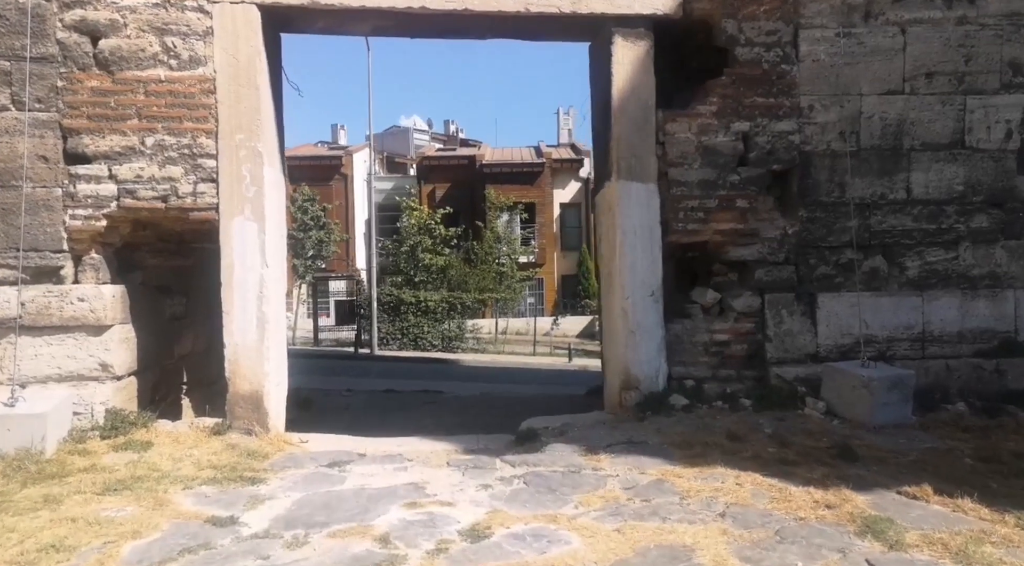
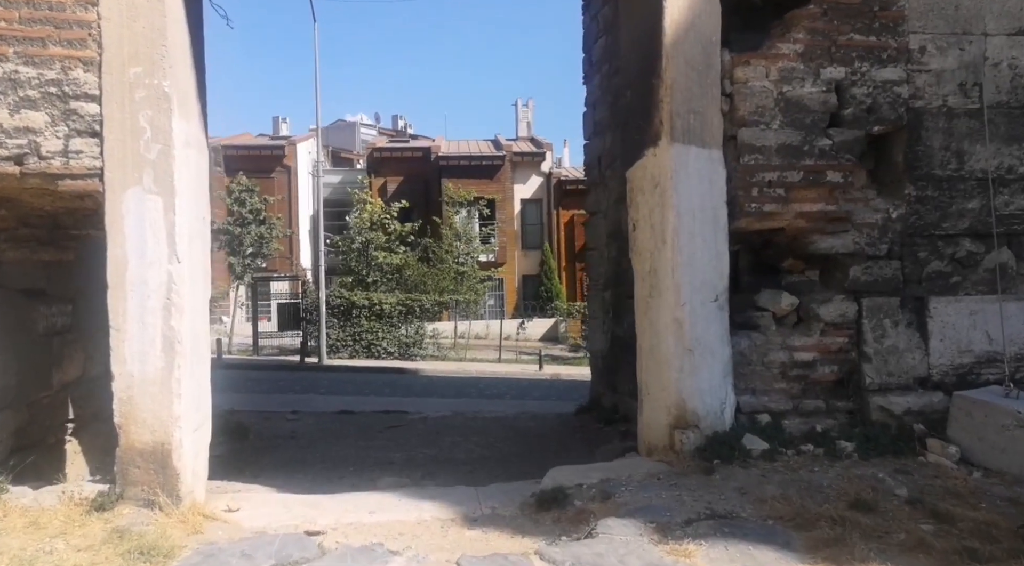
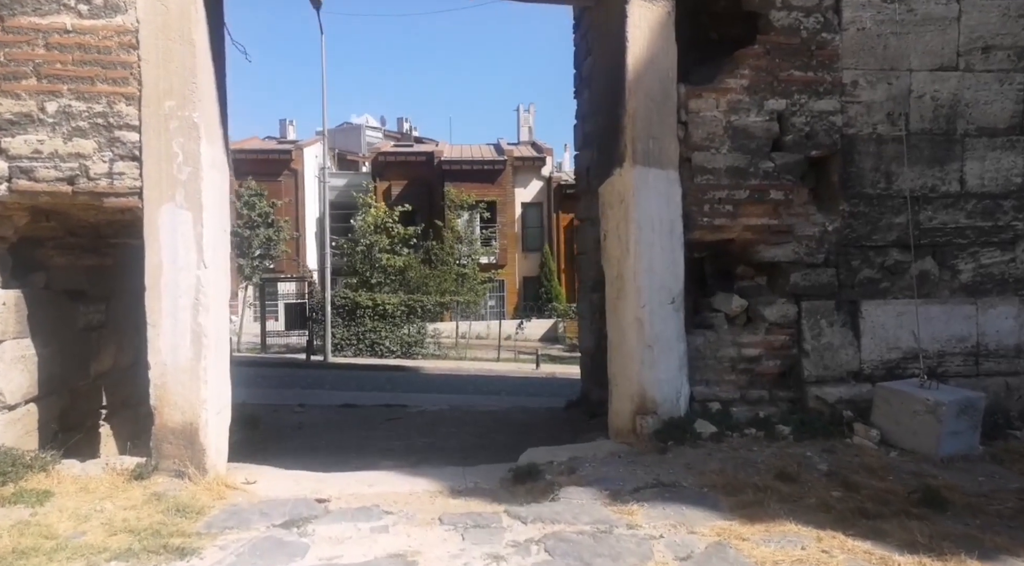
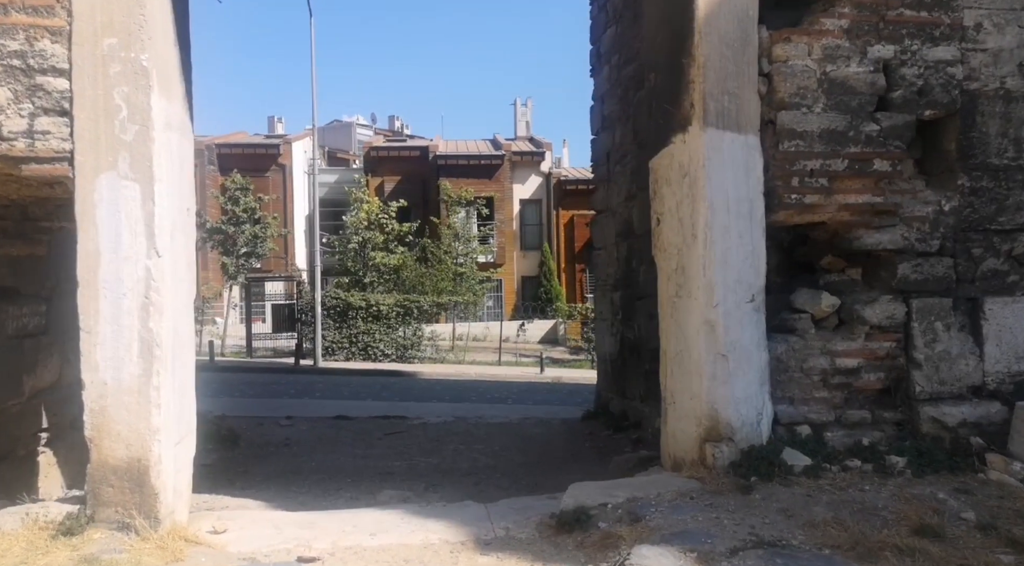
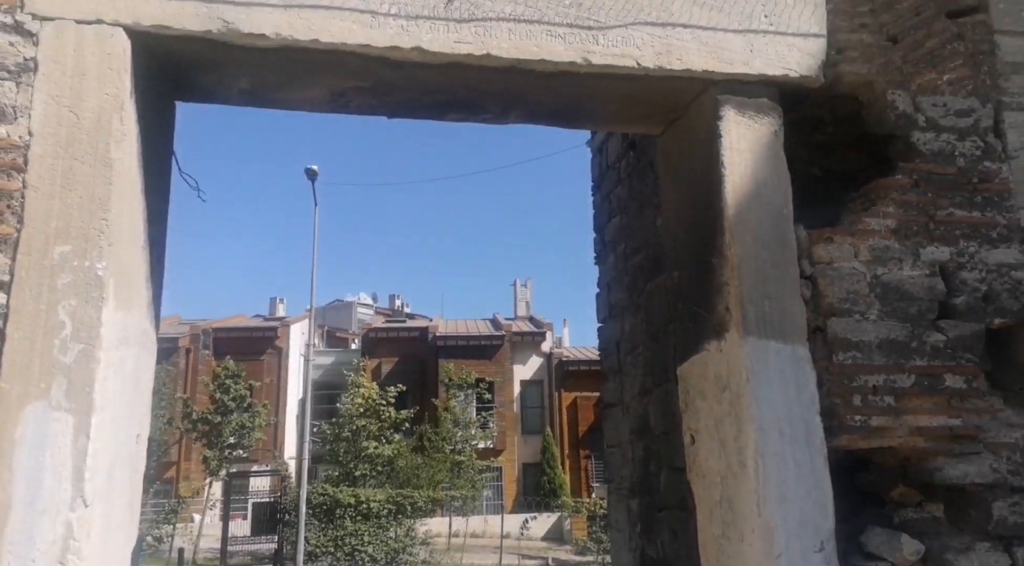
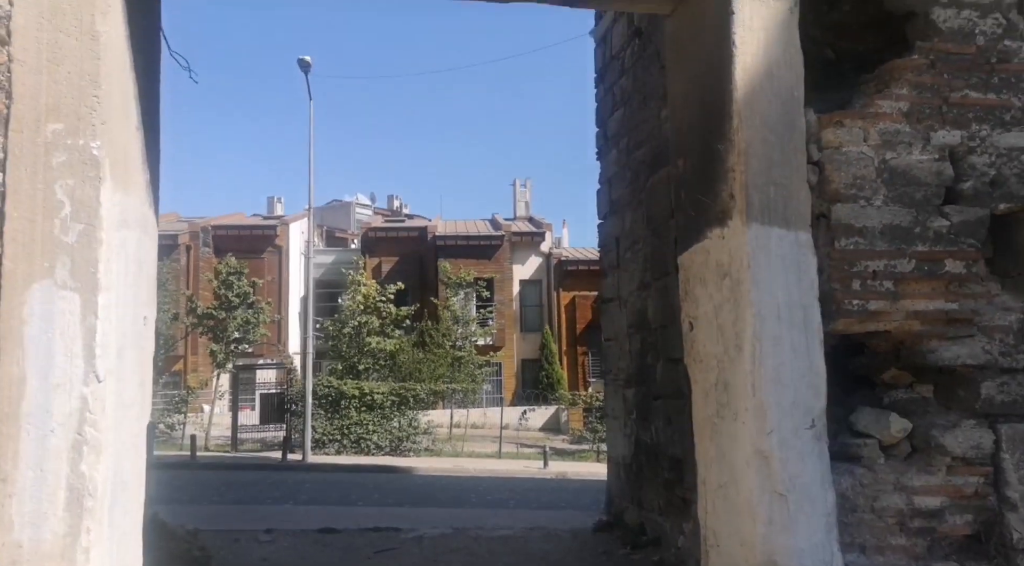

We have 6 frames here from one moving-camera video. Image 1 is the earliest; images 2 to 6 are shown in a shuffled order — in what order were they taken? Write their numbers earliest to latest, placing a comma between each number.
3, 2, 4, 6, 5
